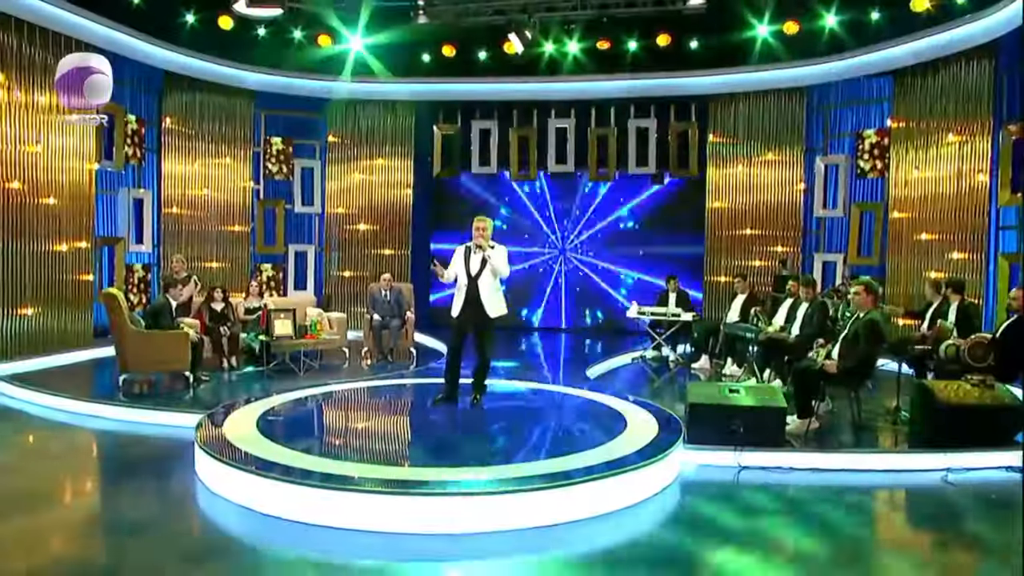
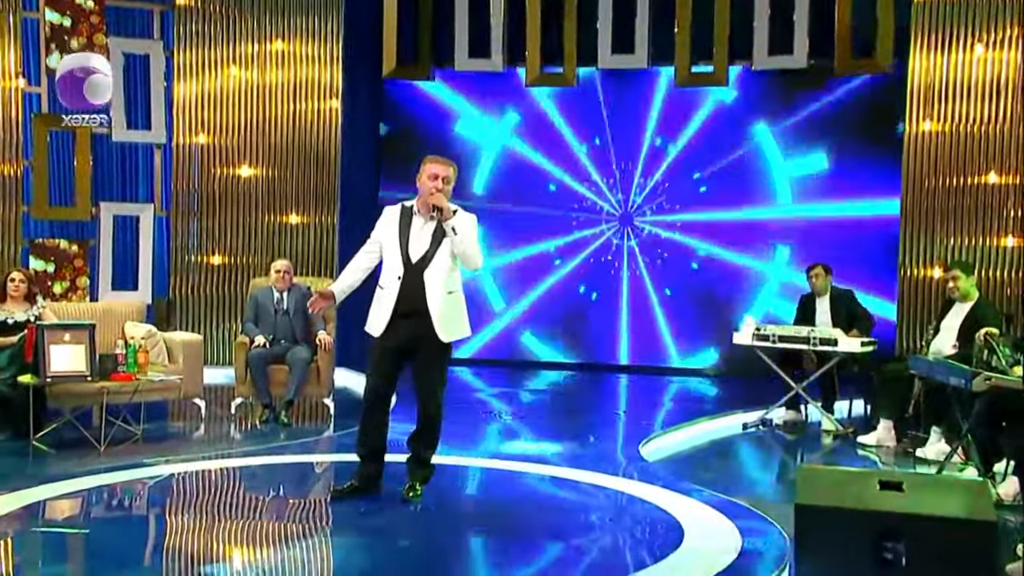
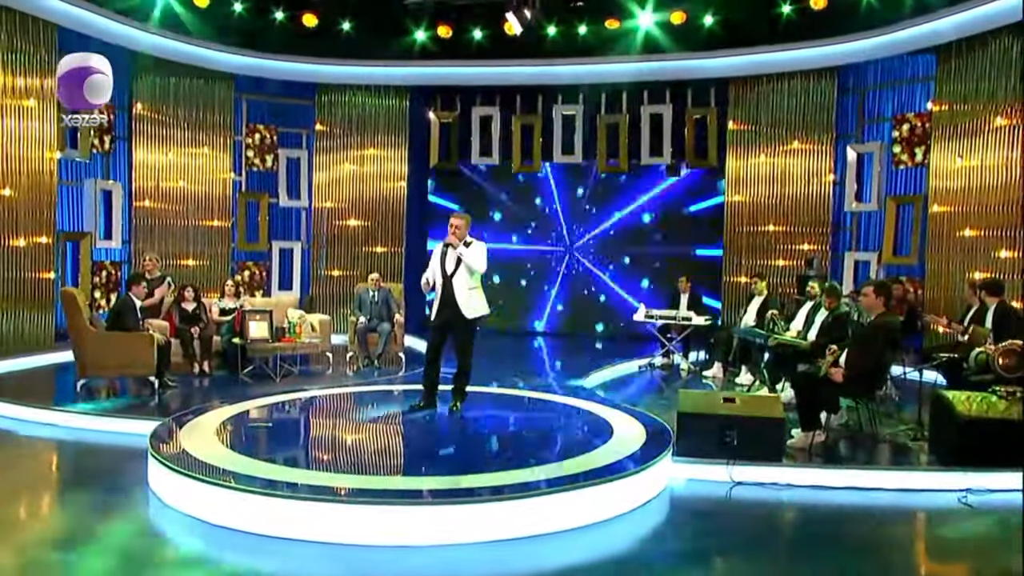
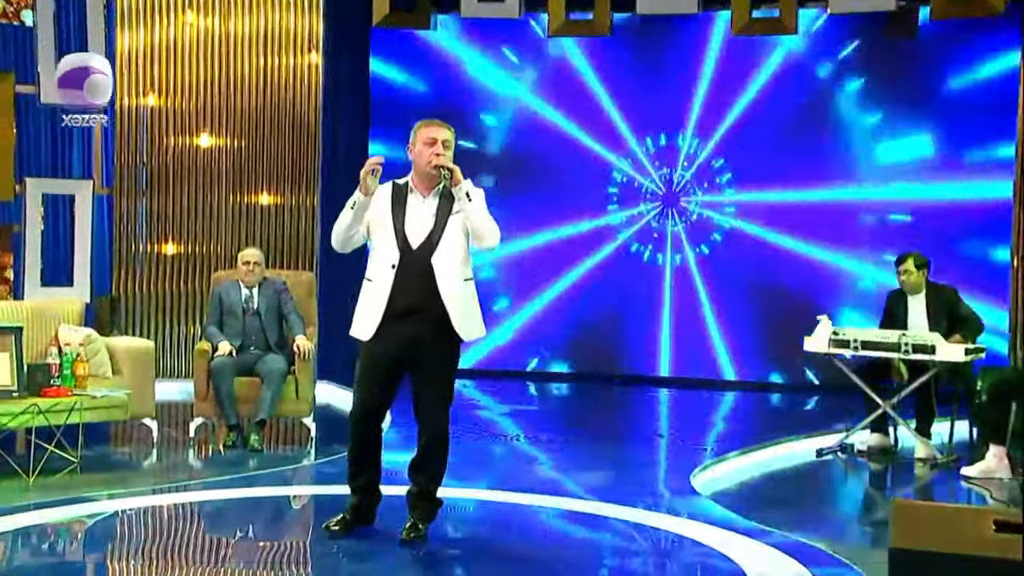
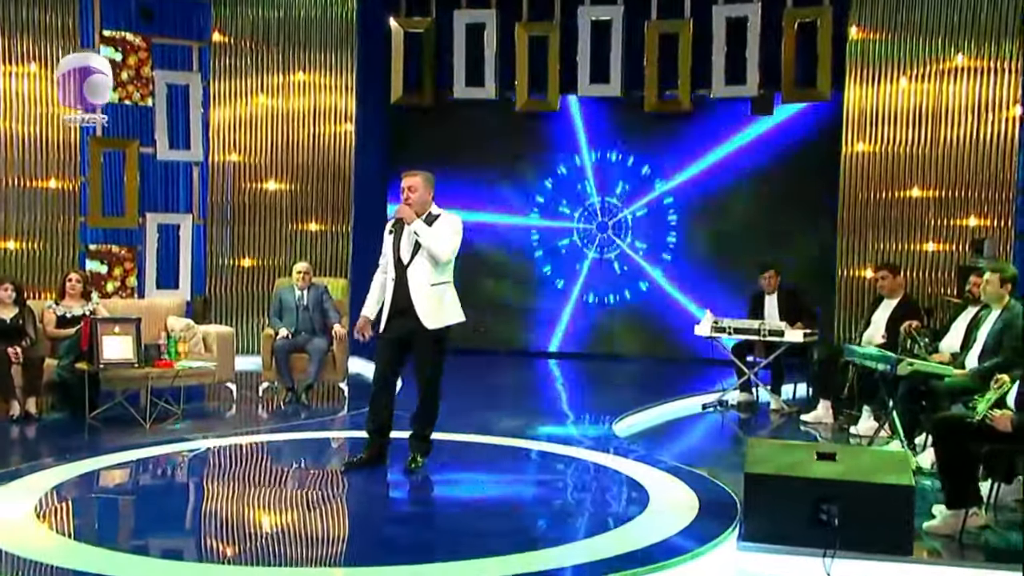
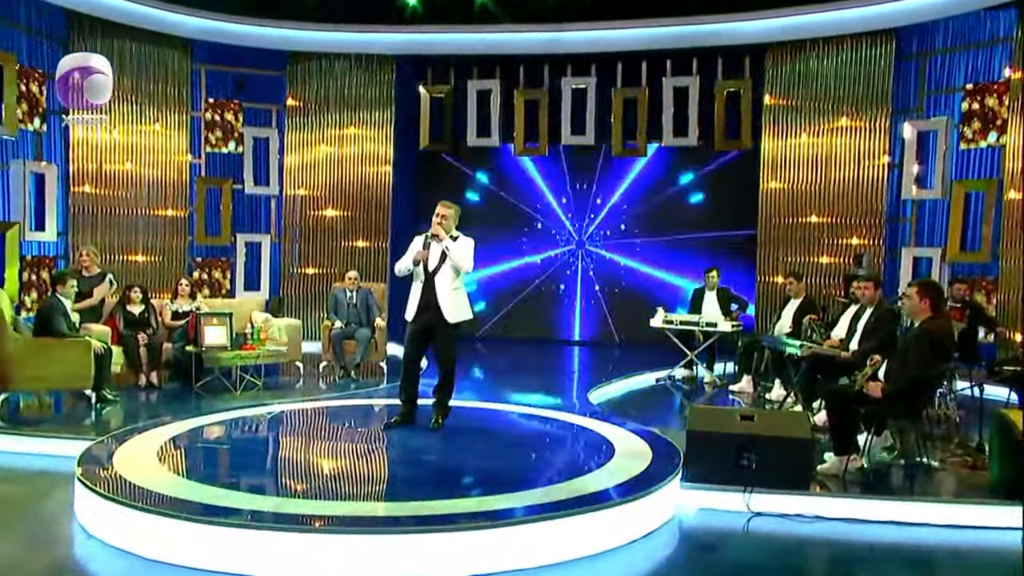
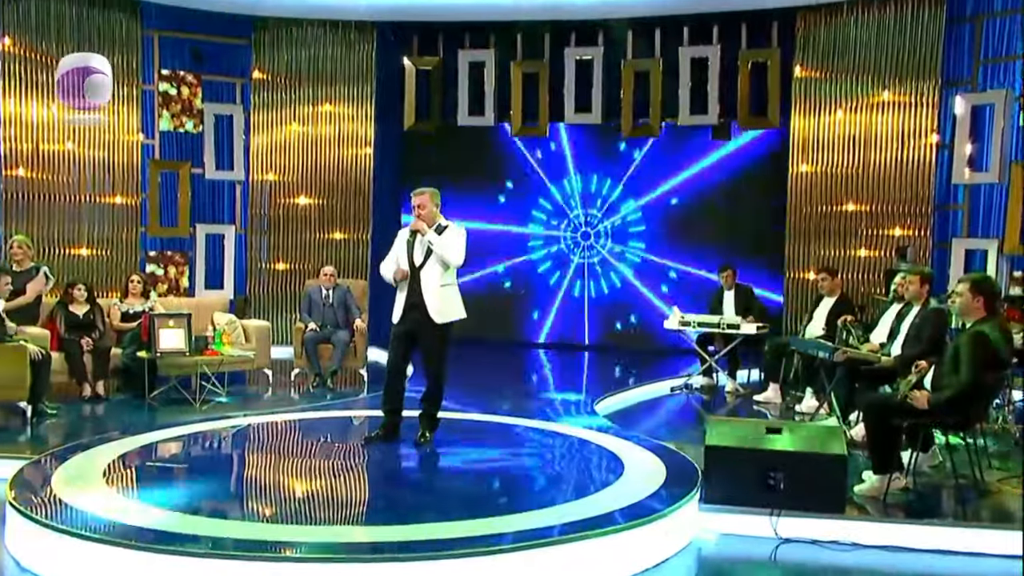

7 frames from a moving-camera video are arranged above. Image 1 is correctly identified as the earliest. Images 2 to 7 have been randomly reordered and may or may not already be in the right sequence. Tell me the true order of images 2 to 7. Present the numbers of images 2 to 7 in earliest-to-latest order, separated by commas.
3, 6, 7, 5, 2, 4
